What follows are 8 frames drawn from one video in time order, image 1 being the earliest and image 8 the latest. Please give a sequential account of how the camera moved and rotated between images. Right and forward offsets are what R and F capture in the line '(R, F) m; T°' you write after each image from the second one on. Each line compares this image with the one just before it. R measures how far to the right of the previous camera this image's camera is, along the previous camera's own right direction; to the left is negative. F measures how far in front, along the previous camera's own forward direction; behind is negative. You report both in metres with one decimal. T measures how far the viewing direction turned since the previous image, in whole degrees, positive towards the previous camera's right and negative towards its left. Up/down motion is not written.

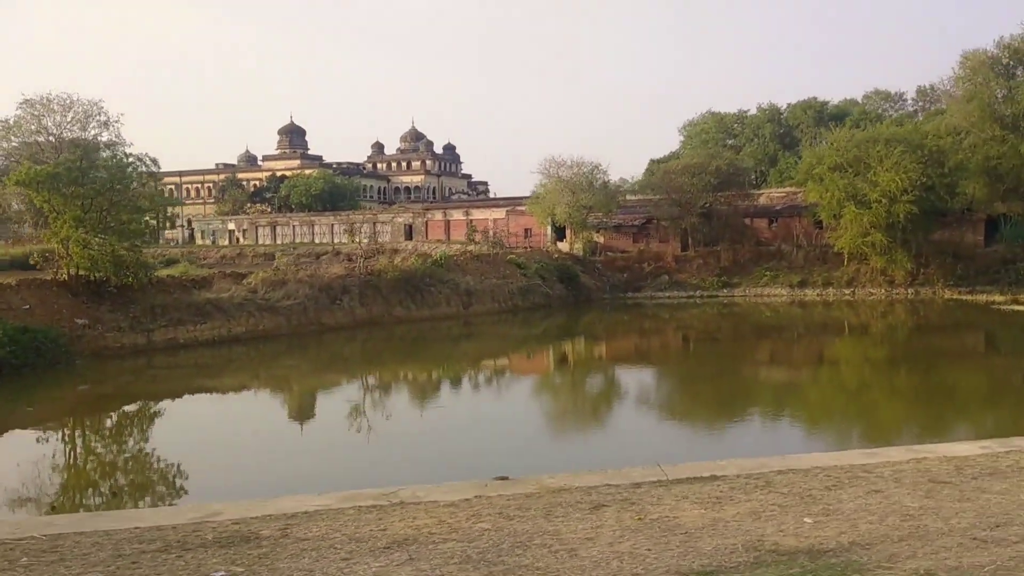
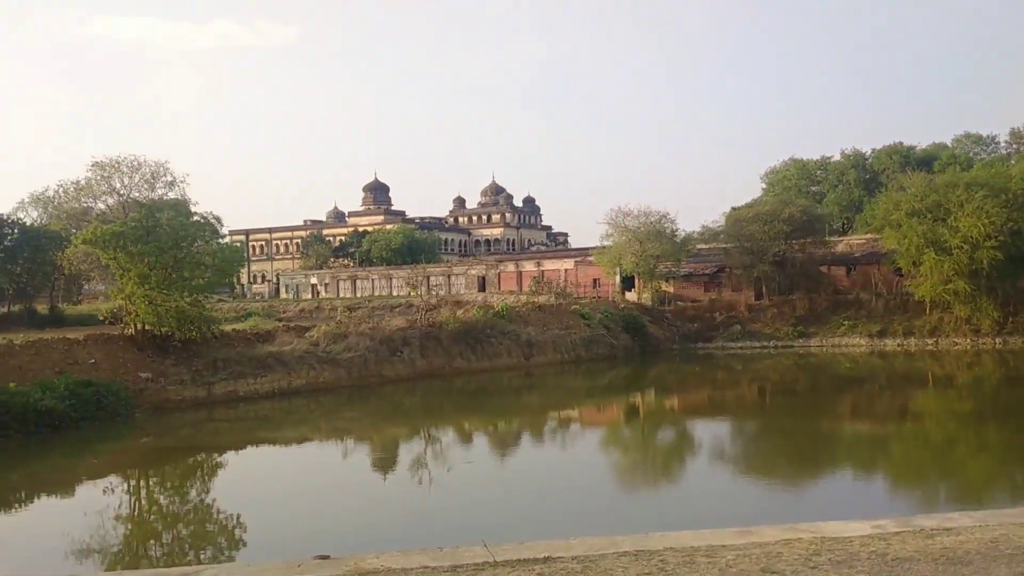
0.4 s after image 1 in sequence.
(+0.7, +0.2) m; -5°
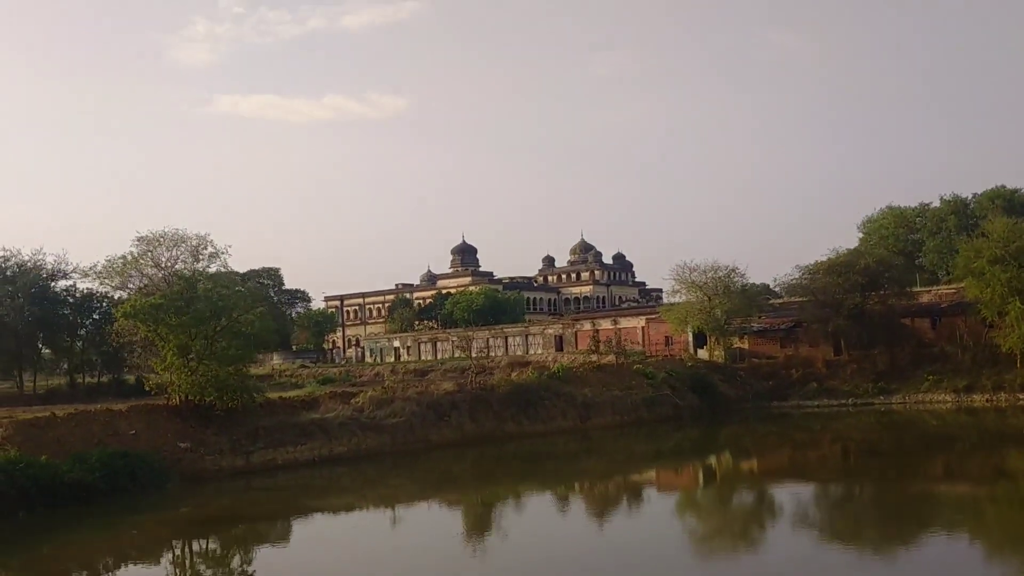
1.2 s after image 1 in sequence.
(+1.4, +0.5) m; -6°
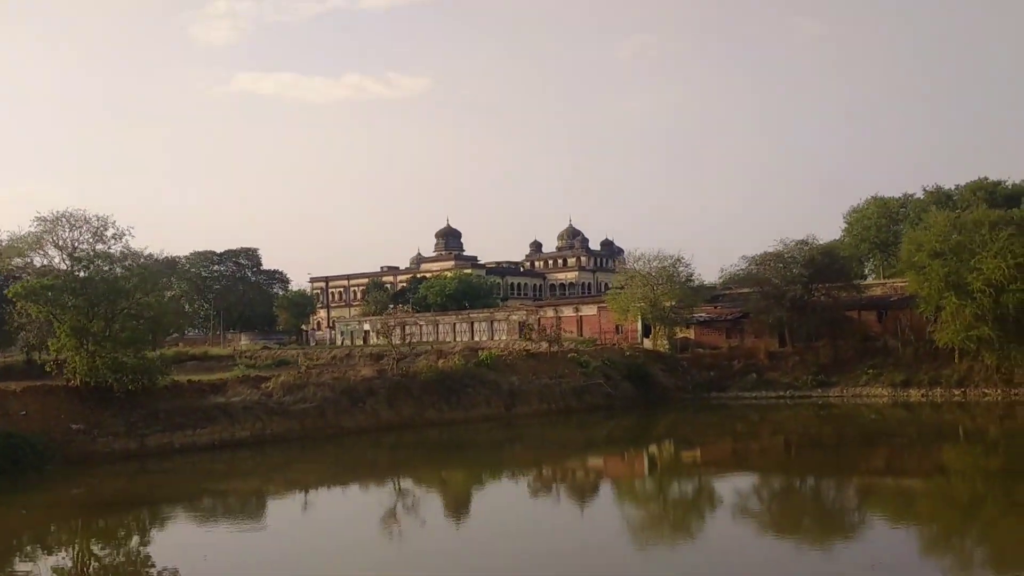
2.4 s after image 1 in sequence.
(+2.3, +0.1) m; -1°
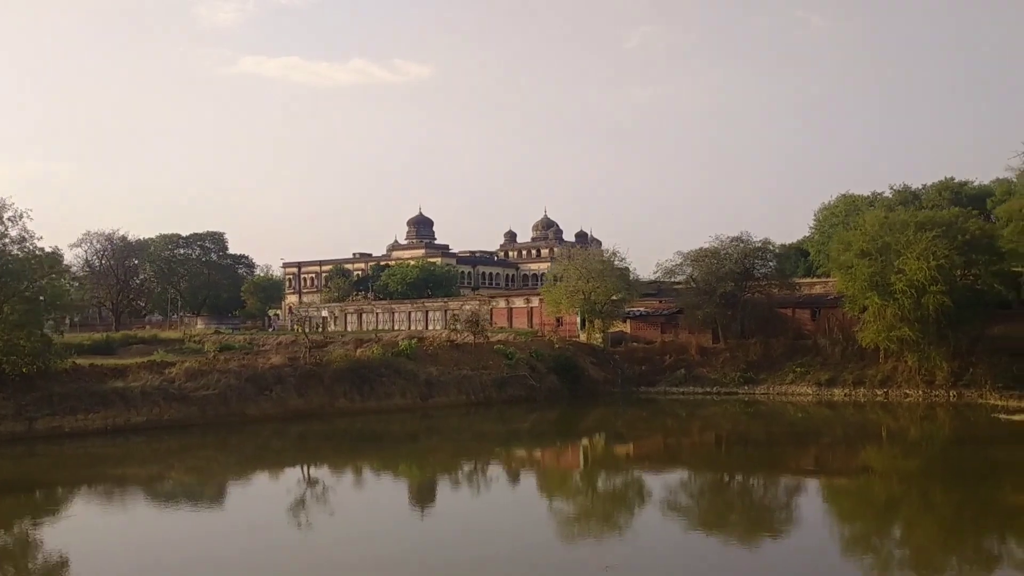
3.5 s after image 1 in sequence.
(+2.1, +0.1) m; 0°
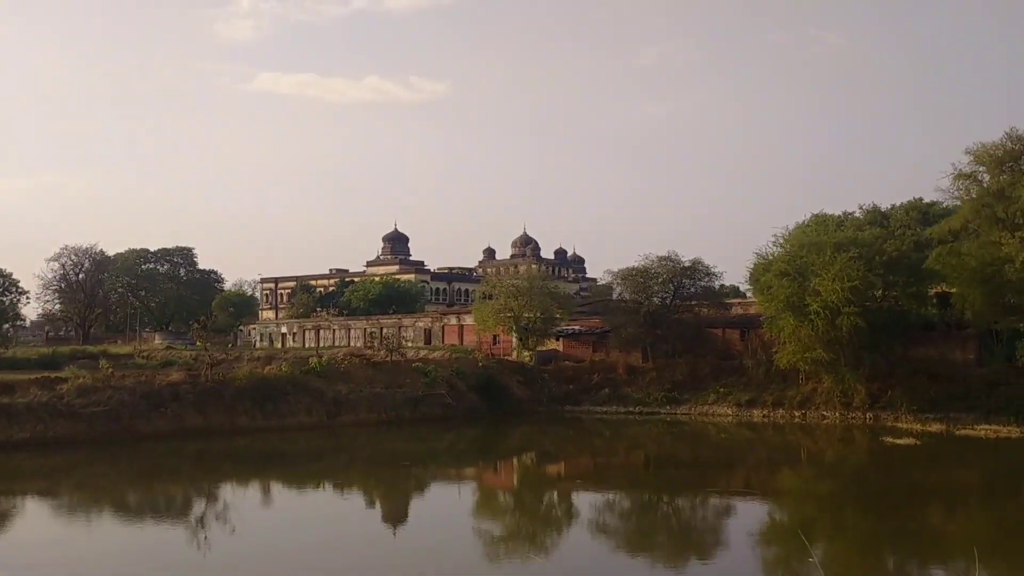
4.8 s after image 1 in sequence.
(+2.6, +0.1) m; 0°
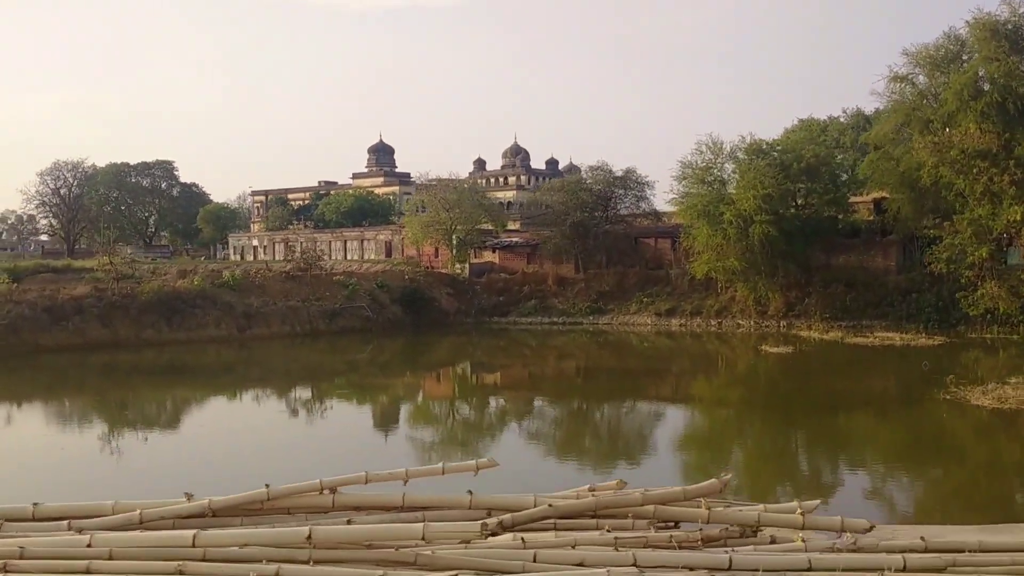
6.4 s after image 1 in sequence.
(+3.1, 0.0) m; -2°
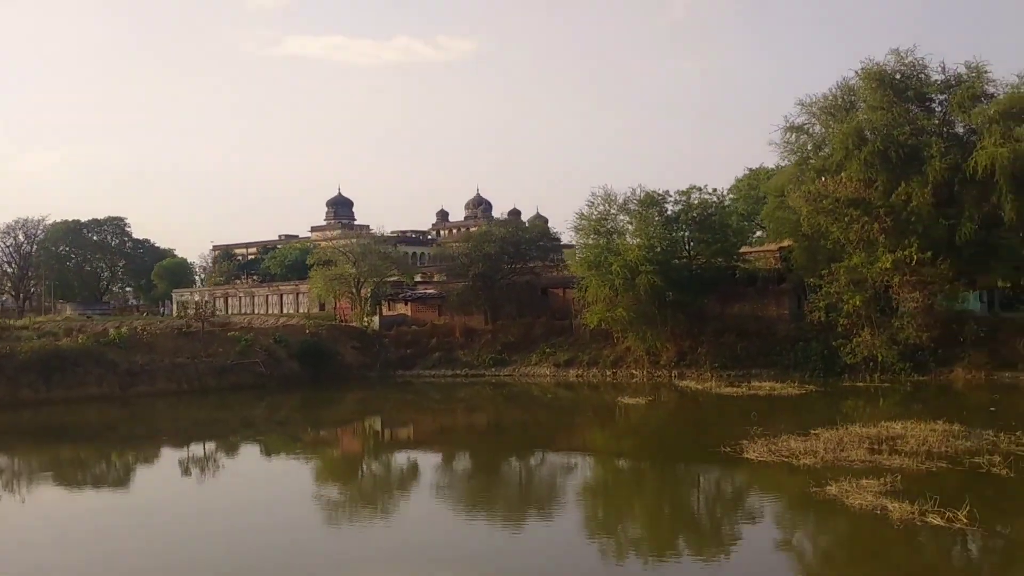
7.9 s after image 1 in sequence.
(+2.9, +0.1) m; 0°
